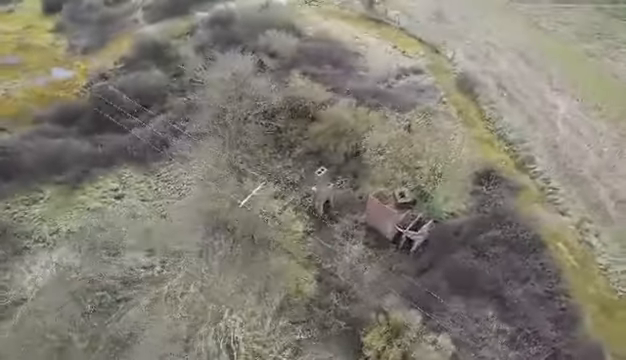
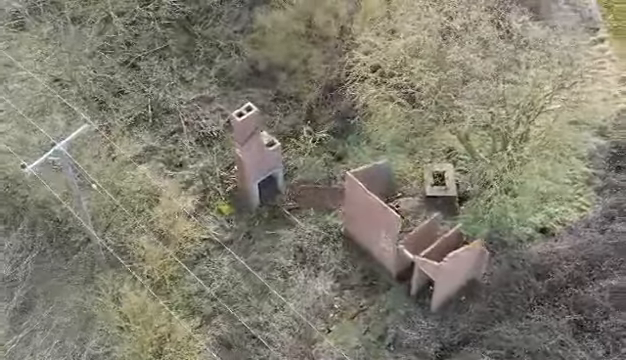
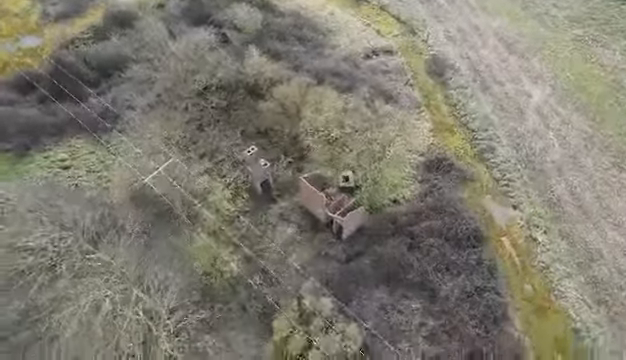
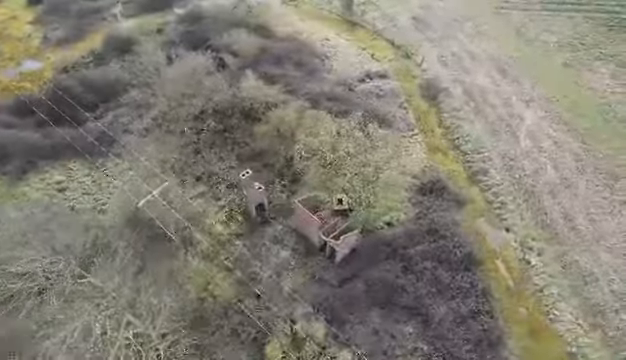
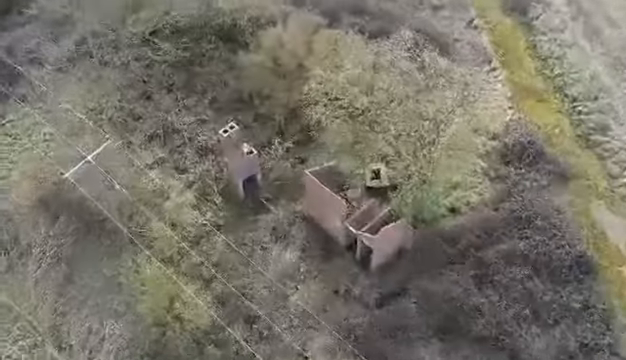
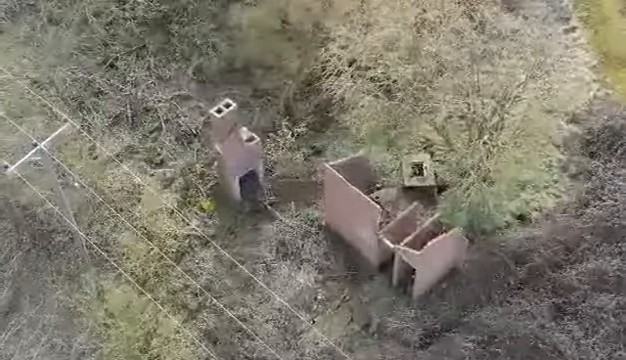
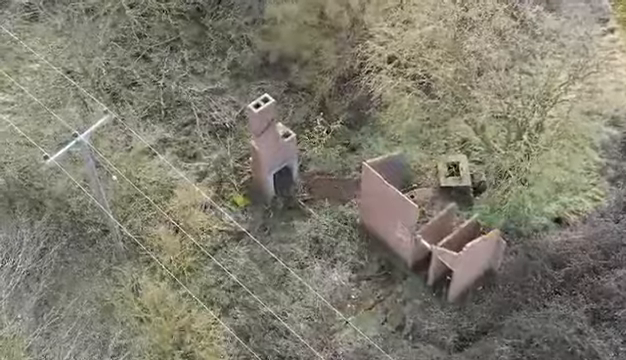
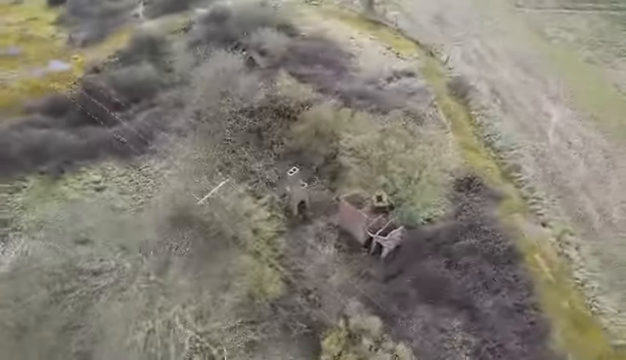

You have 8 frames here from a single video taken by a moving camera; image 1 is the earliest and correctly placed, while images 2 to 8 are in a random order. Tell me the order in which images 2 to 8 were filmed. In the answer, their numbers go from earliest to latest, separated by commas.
8, 4, 3, 5, 6, 7, 2
